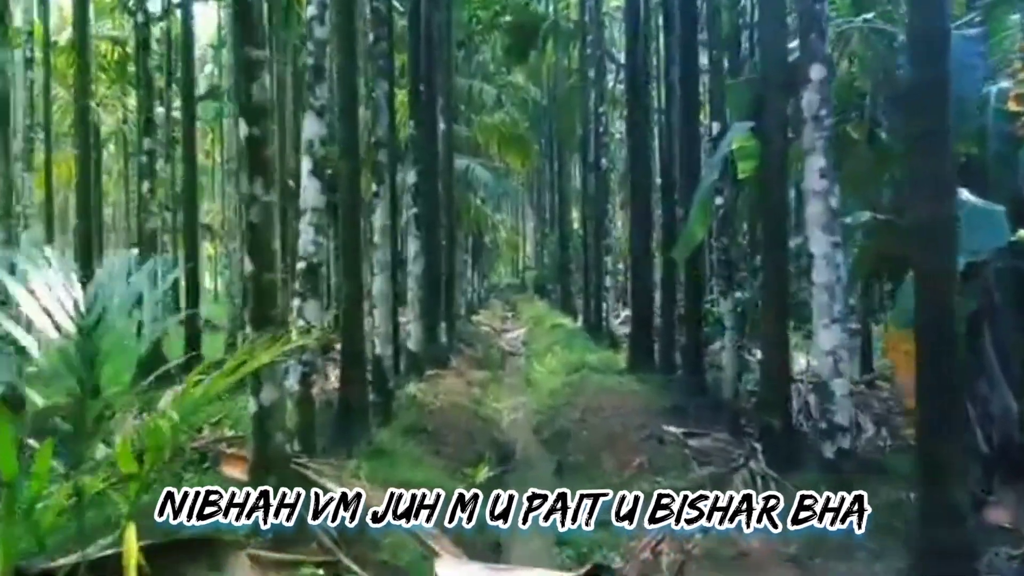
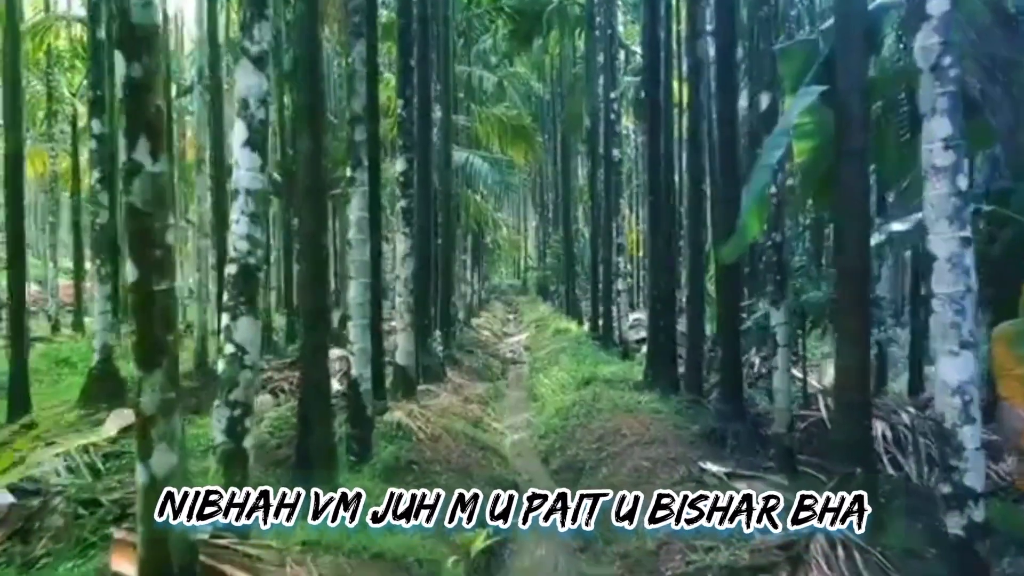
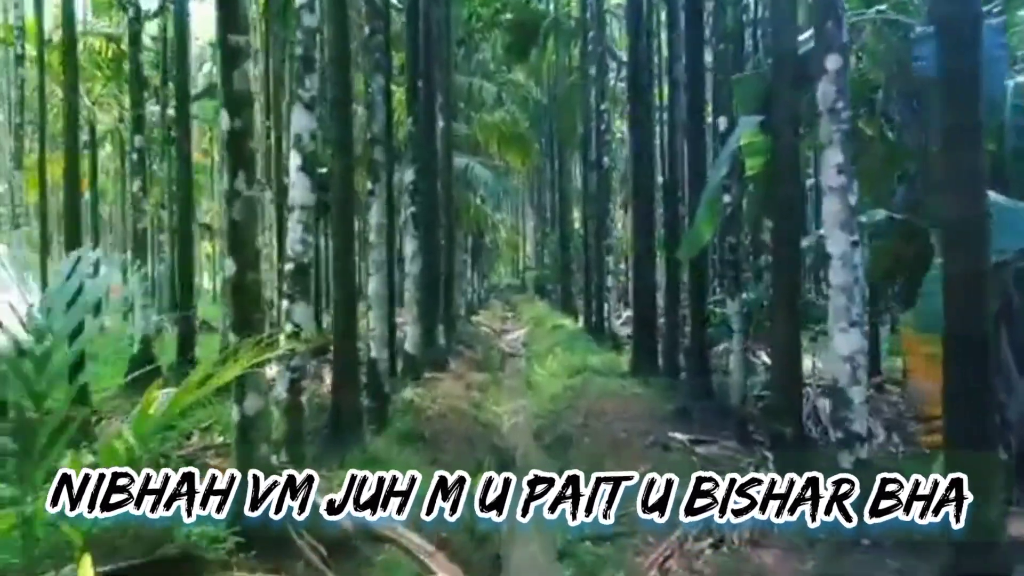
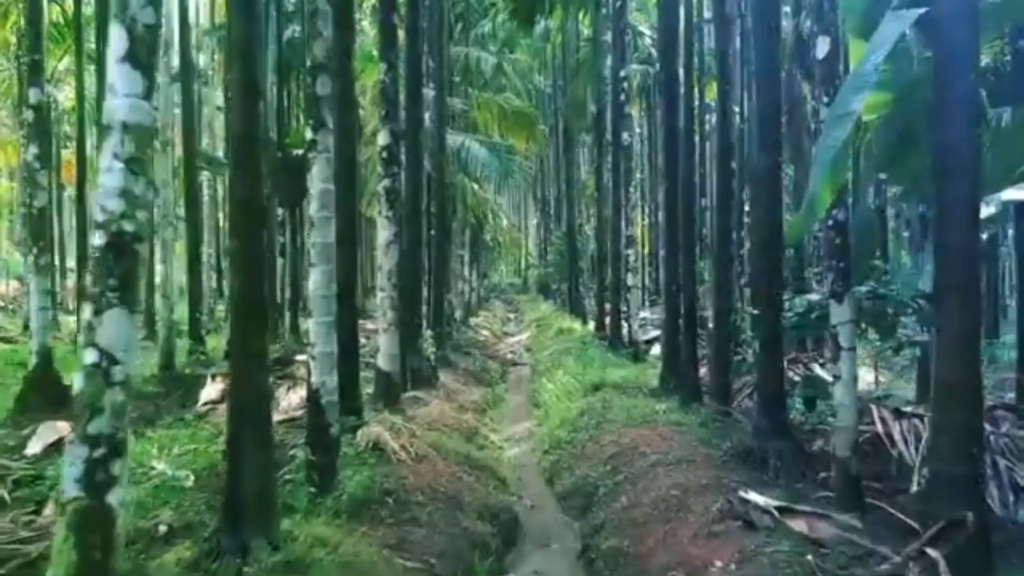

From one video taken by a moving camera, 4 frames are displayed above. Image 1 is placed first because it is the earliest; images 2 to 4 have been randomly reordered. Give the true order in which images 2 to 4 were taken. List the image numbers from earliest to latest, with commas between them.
3, 2, 4
